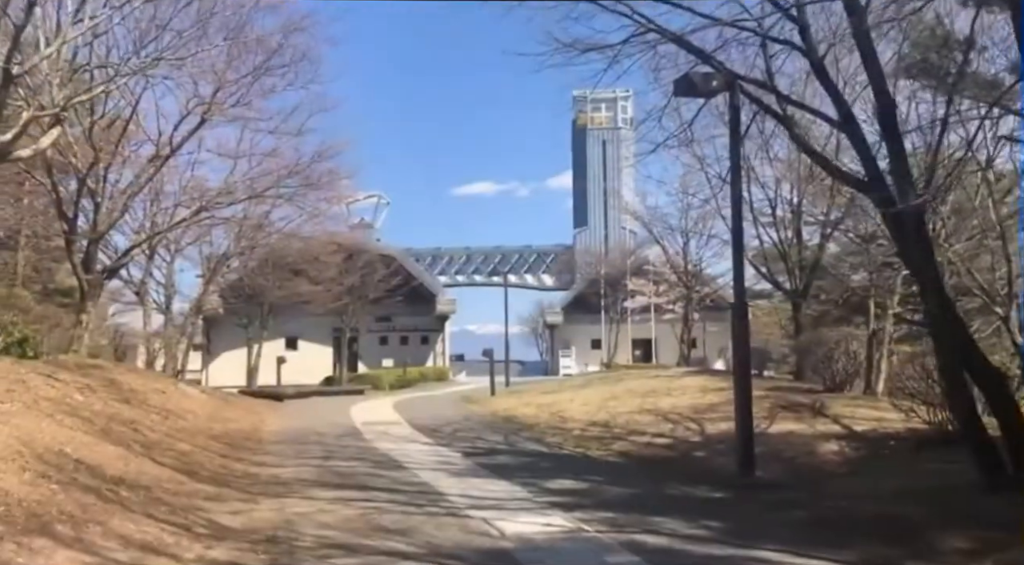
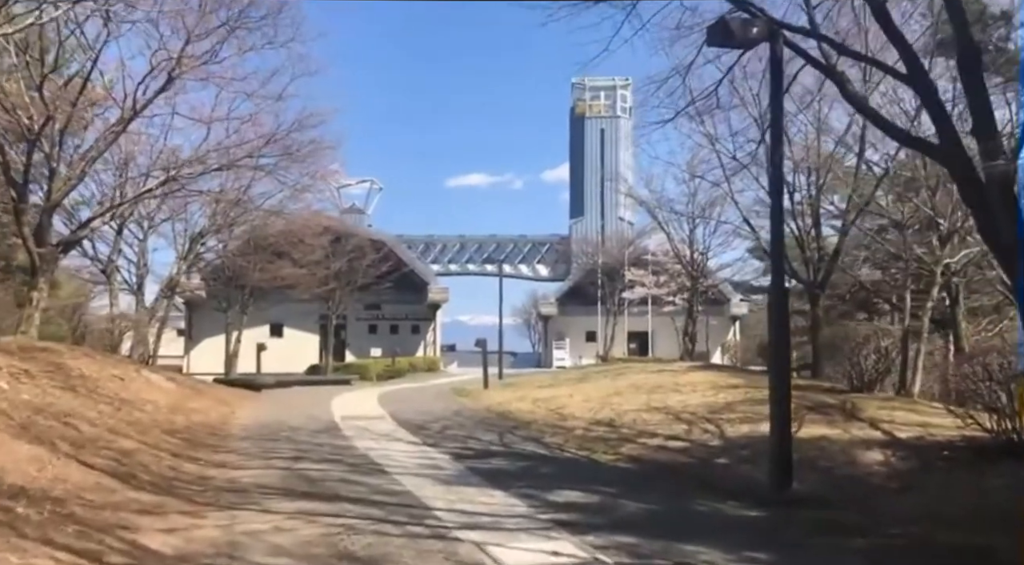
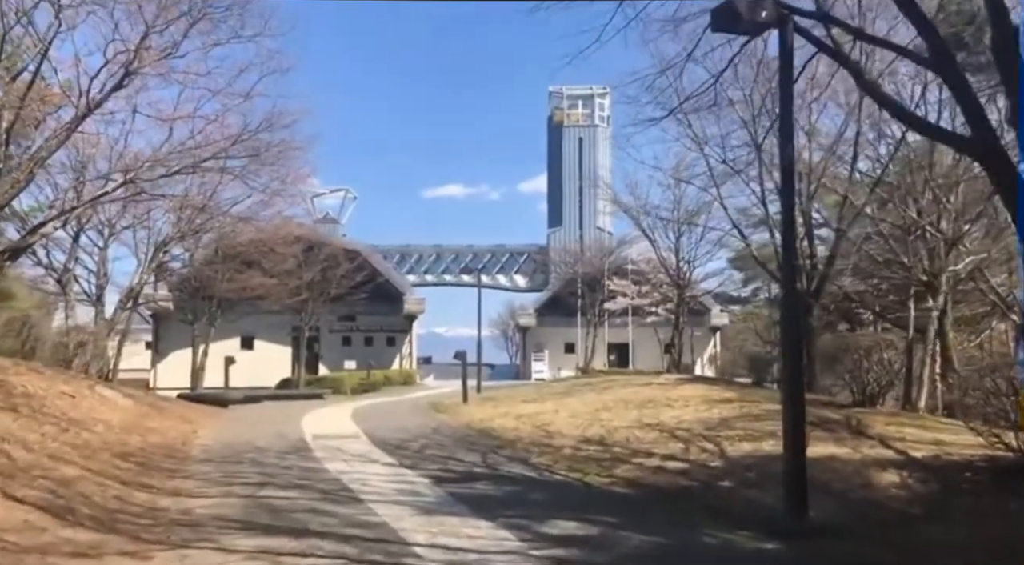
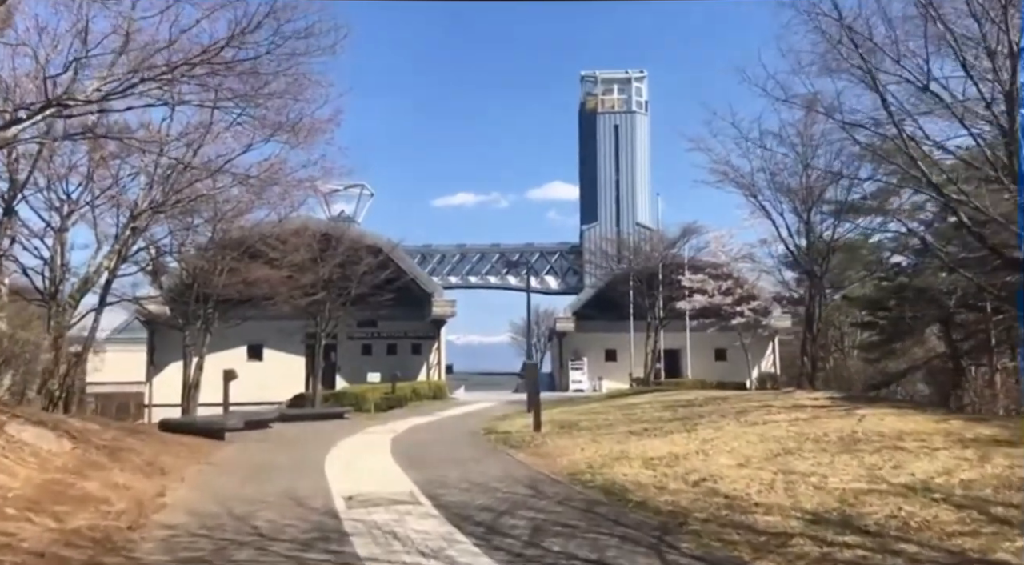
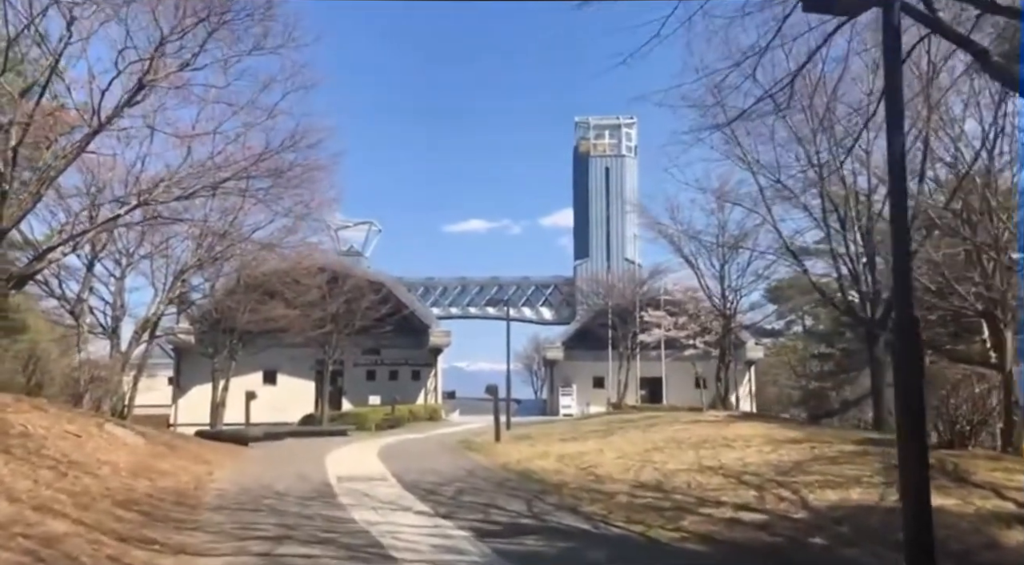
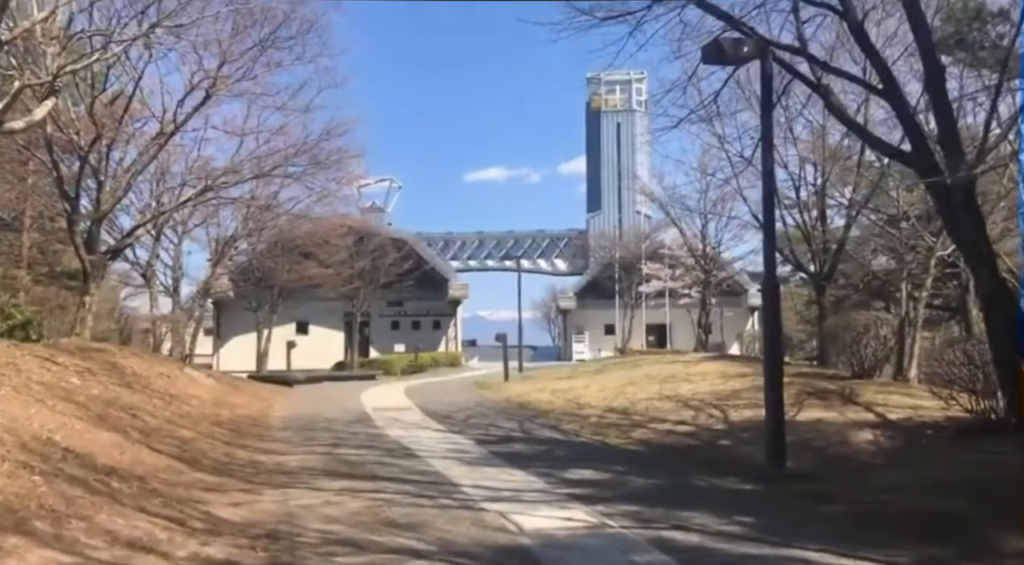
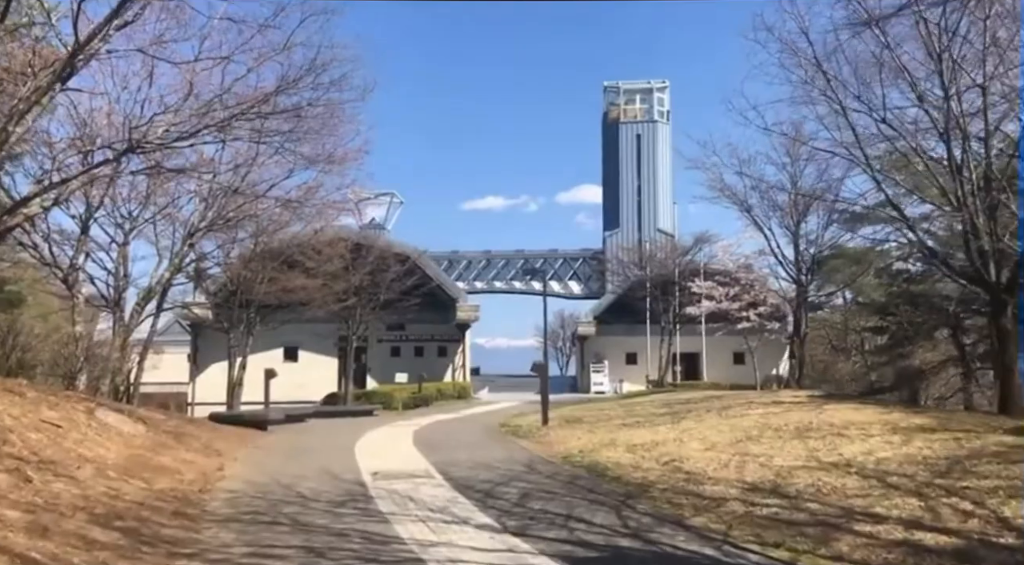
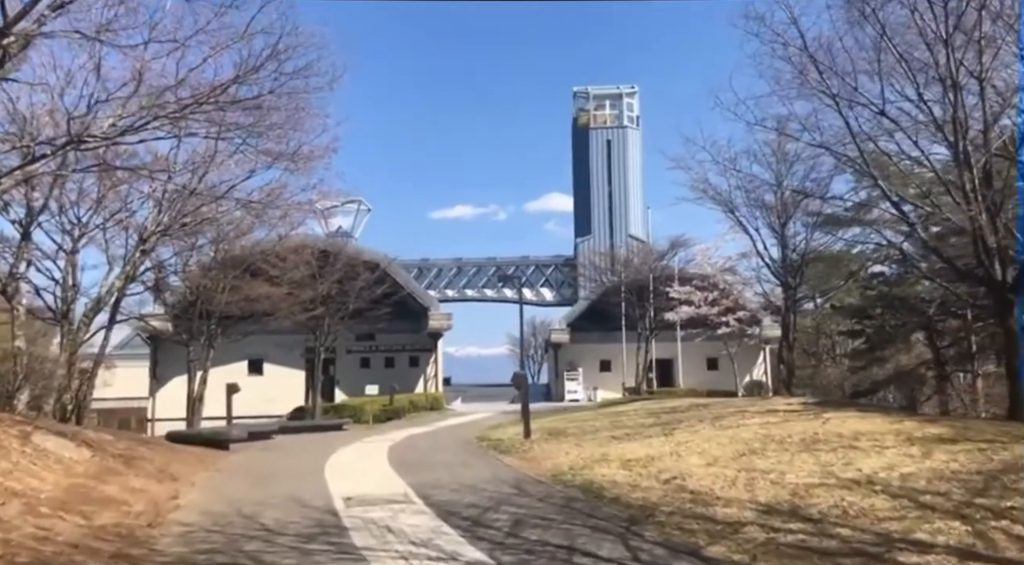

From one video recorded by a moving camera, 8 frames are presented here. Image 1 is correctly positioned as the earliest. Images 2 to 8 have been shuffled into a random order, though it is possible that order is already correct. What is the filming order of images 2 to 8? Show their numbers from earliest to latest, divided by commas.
6, 2, 3, 5, 7, 8, 4
